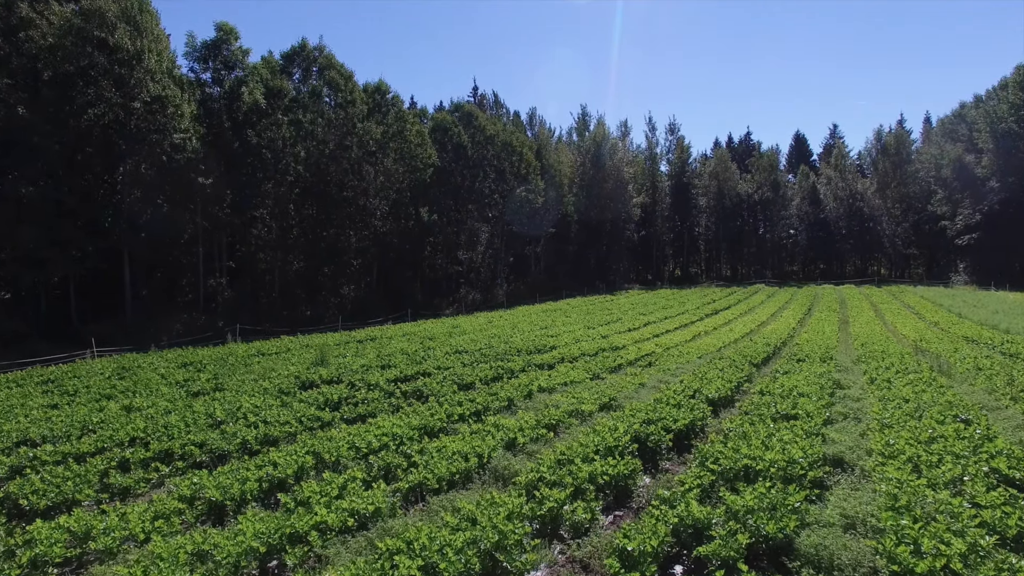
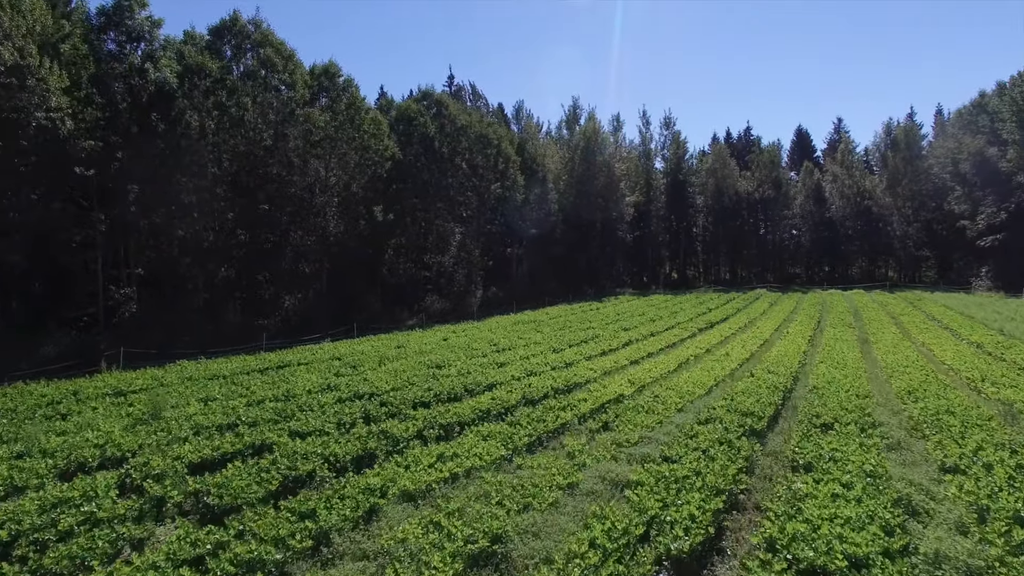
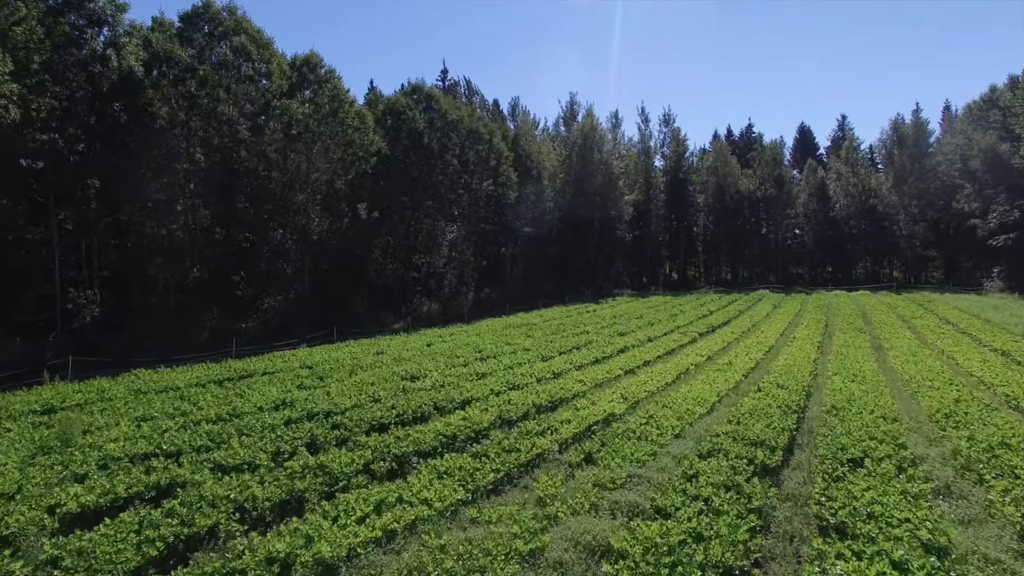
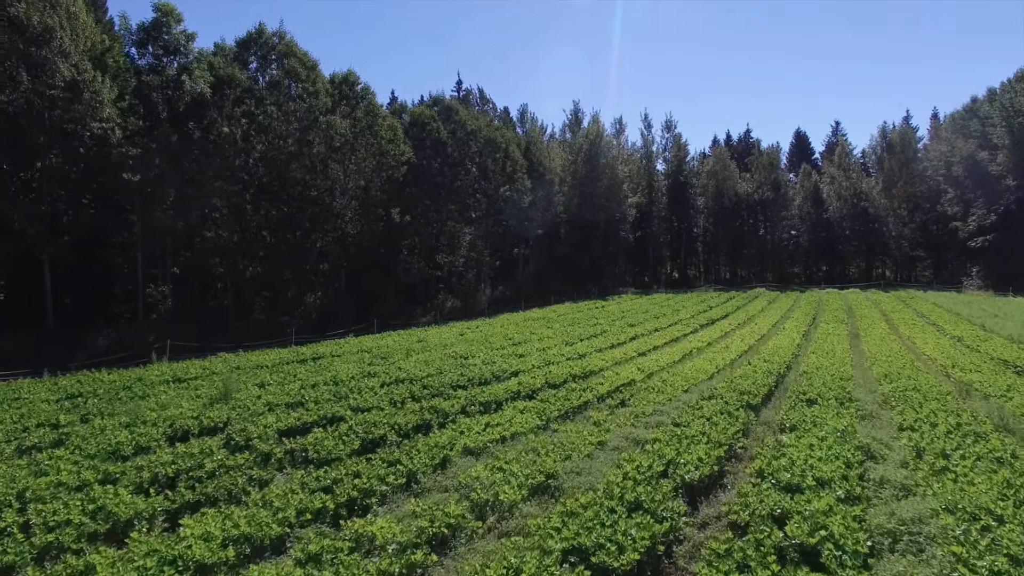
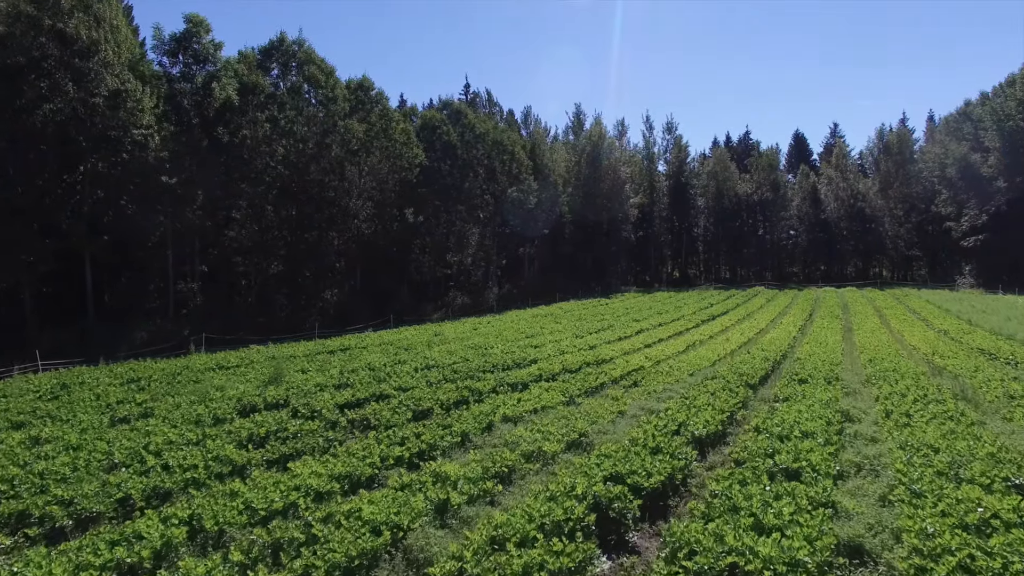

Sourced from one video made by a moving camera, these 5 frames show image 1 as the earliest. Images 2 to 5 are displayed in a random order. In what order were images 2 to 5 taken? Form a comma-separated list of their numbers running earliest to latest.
5, 4, 2, 3
